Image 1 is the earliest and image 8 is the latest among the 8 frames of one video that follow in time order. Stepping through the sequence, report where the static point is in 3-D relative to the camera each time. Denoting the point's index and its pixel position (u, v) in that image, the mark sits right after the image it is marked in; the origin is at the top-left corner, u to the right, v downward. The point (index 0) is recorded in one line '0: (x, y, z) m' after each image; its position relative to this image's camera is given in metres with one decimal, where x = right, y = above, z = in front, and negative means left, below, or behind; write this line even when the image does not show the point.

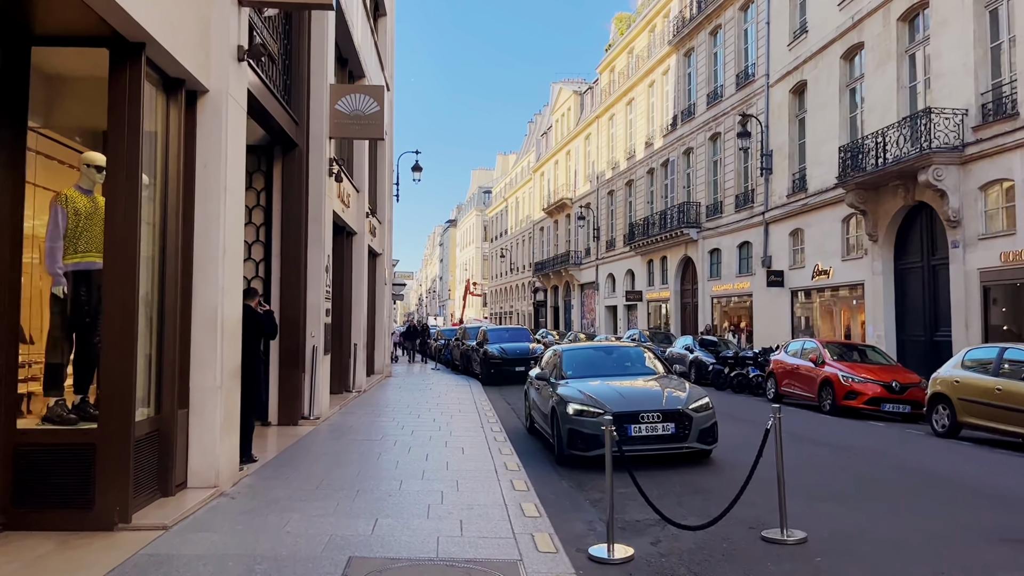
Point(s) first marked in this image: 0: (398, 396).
0: (-2.1, -2.1, +15.4) m
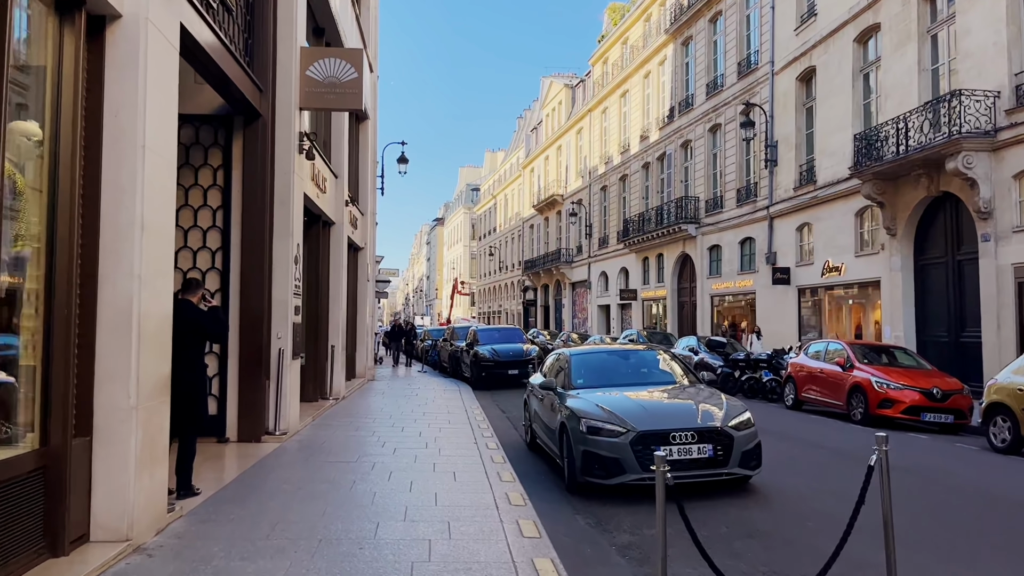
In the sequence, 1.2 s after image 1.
0: (-2.2, -2.0, +13.9) m
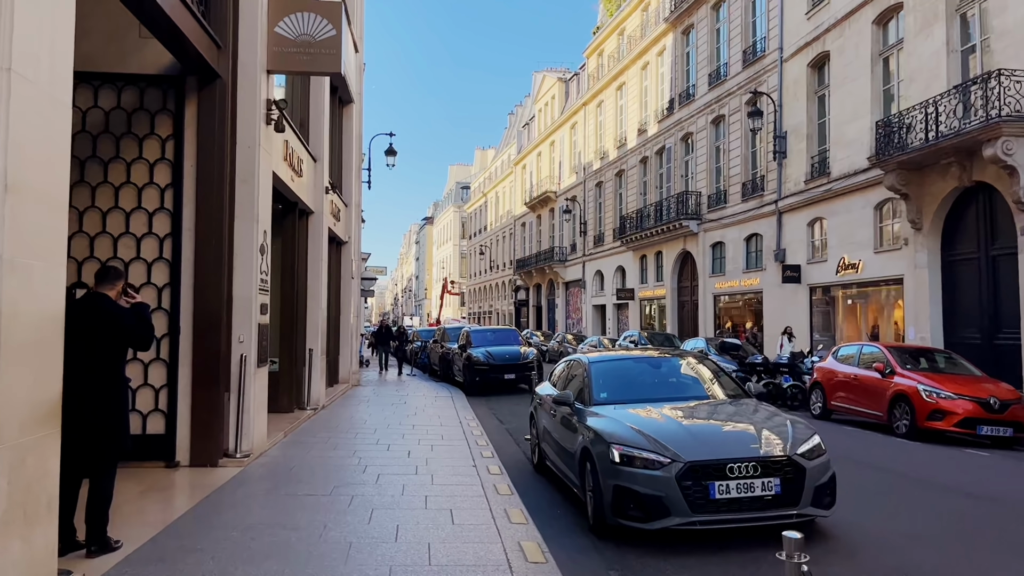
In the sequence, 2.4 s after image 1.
0: (-2.2, -2.0, +12.5) m
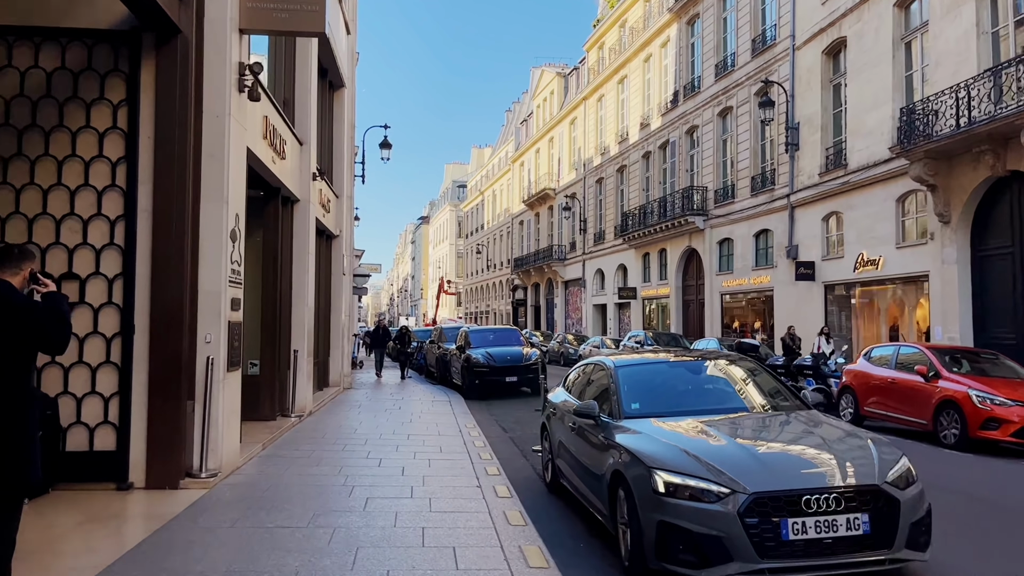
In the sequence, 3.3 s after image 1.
0: (-2.2, -1.9, +11.4) m
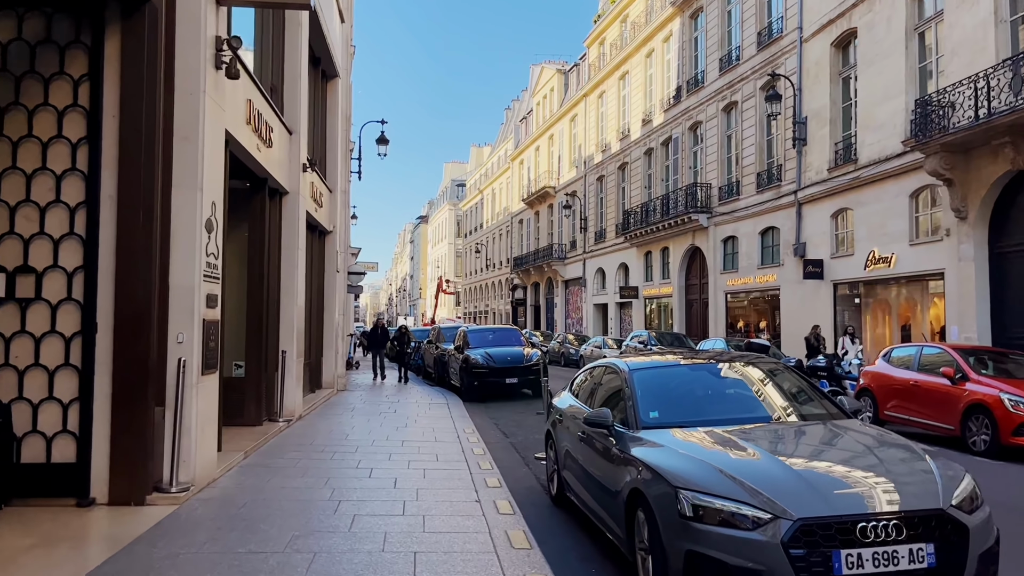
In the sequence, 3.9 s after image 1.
0: (-2.1, -1.9, +10.8) m
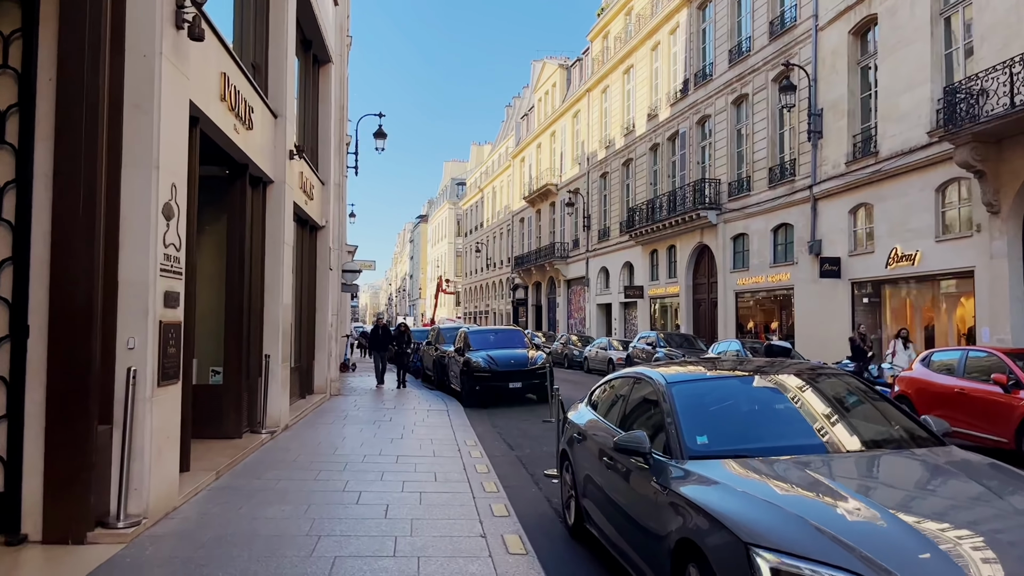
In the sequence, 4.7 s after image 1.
0: (-2.1, -1.8, +9.8) m
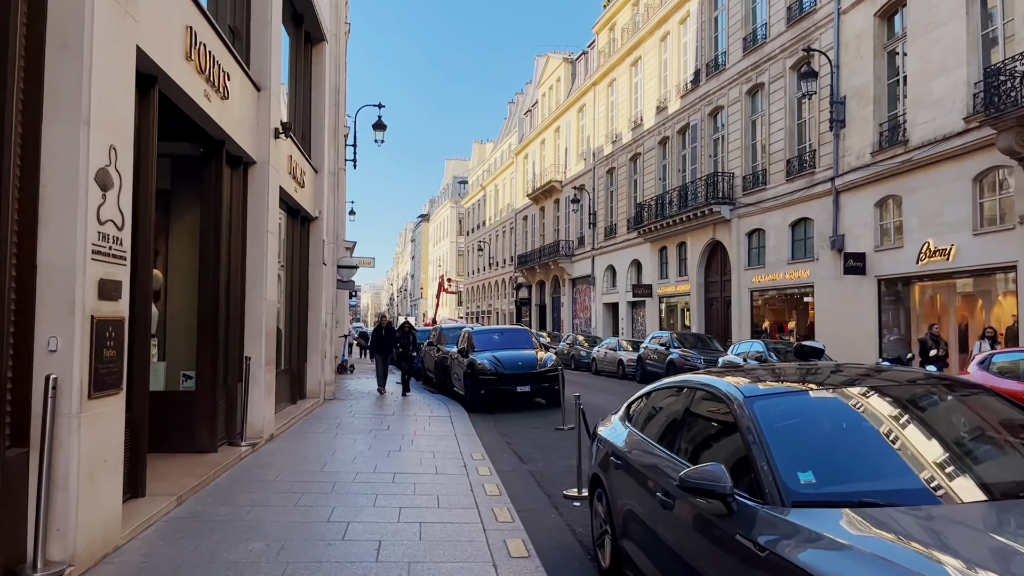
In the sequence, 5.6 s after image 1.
0: (-1.9, -1.8, +8.8) m
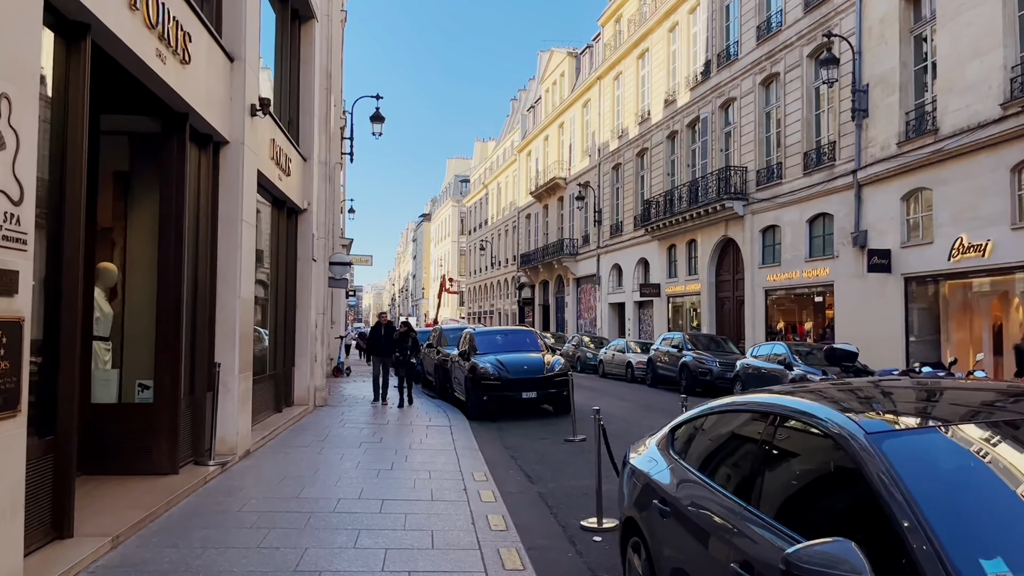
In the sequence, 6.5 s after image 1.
0: (-1.9, -1.7, +7.7) m
